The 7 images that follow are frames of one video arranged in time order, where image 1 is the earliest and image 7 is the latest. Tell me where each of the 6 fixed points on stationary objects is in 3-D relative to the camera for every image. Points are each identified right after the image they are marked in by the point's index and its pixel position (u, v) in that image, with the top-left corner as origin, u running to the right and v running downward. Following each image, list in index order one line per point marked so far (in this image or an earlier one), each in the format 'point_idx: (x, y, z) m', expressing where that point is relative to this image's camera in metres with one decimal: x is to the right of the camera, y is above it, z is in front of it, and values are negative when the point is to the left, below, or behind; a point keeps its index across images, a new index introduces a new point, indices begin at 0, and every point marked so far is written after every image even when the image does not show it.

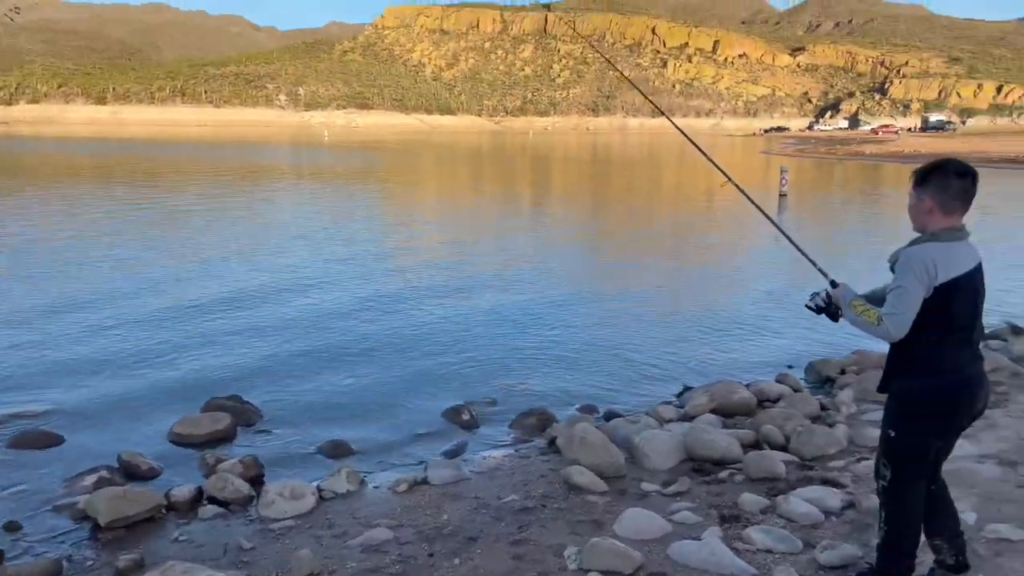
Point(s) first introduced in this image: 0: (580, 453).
0: (+0.5, -1.1, +5.4) m
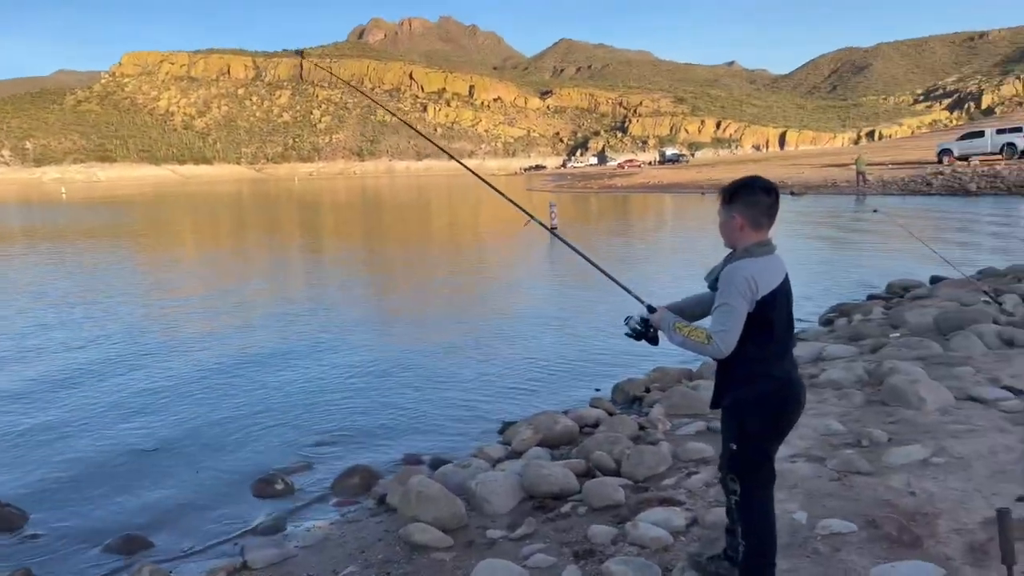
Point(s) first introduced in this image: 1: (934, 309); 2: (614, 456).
0: (-0.6, -1.4, +5.1) m
1: (+5.1, -0.2, +9.9) m
2: (+0.7, -1.2, +5.8) m
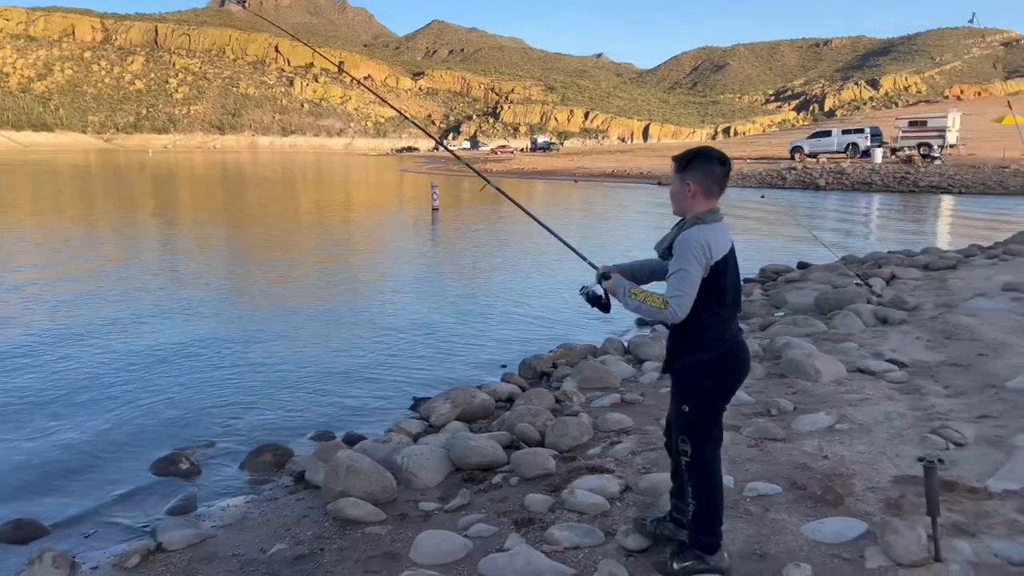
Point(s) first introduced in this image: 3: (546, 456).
0: (-1.0, -1.2, +4.9) m
1: (+3.8, 0.0, +10.6) m
2: (+0.2, -1.0, +5.9) m
3: (+0.2, -1.0, +5.1) m
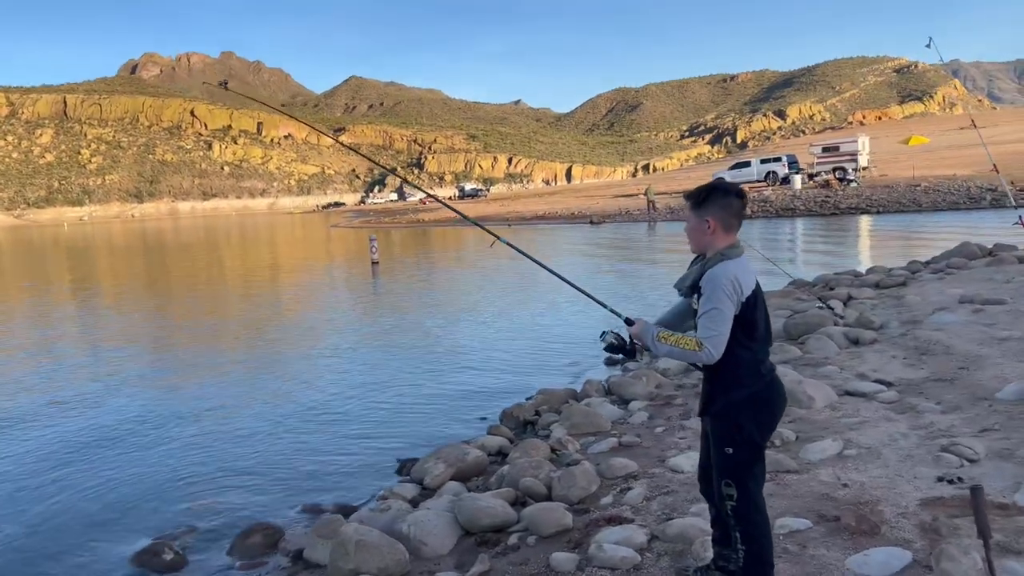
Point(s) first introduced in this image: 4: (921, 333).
0: (-0.9, -1.5, +4.6) m
1: (+3.4, -0.4, +10.7) m
2: (+0.2, -1.3, +5.7) m
3: (+0.3, -1.3, +4.9) m
4: (+4.3, -0.5, +8.5) m
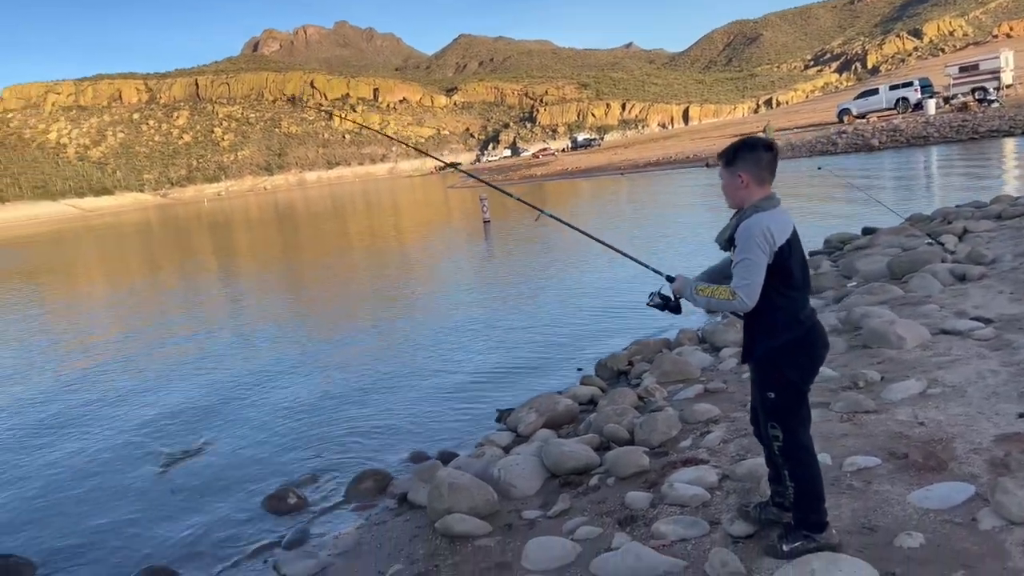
0: (-0.4, -1.3, +5.1) m
1: (+4.7, +0.4, +10.4) m
2: (+0.8, -1.0, +5.9) m
3: (+0.8, -1.0, +5.2) m
4: (+5.2, +0.2, +8.1) m
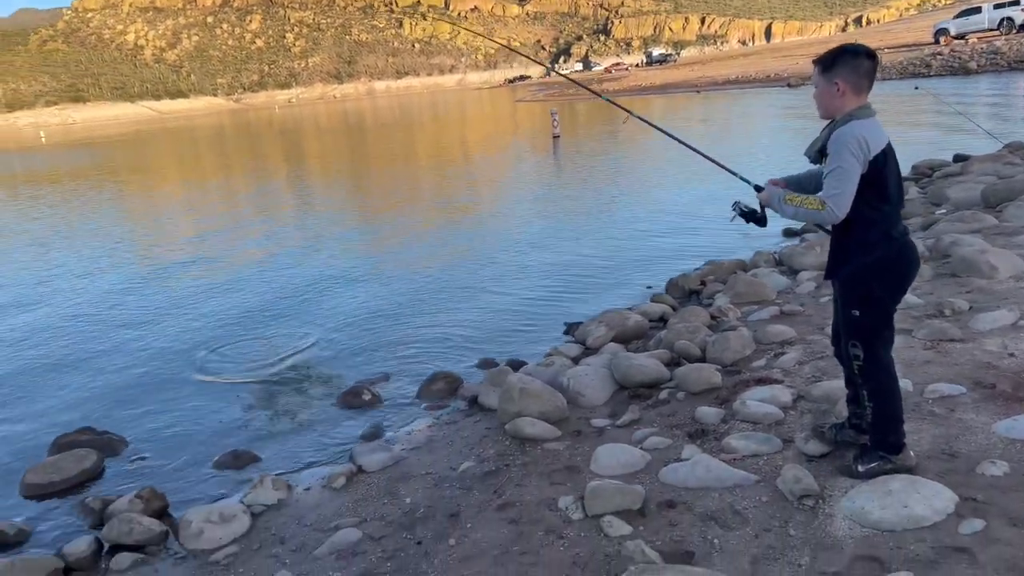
0: (+0.1, -0.7, +5.2) m
1: (+5.6, +1.3, +9.9) m
2: (+1.3, -0.4, +5.9) m
3: (+1.3, -0.5, +5.2) m
4: (+5.9, +0.8, +7.6) m
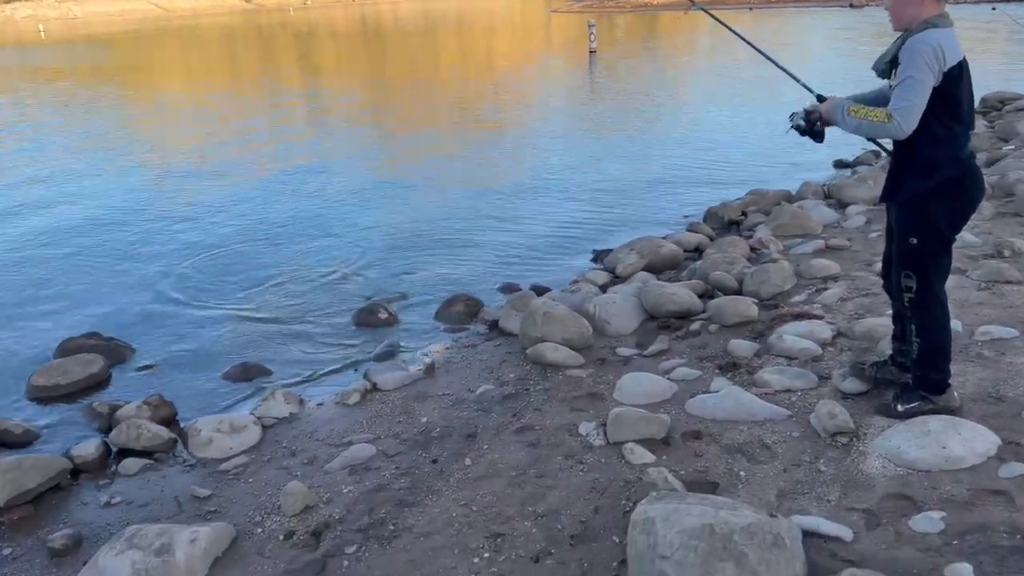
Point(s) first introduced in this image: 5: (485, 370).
0: (+0.2, -0.3, +5.0) m
1: (+6.0, +1.8, +9.4) m
2: (+1.5, +0.1, +5.7) m
3: (+1.4, -0.1, +5.0) m
4: (+6.2, +1.2, +7.2) m
5: (-0.2, -0.5, +4.9) m
